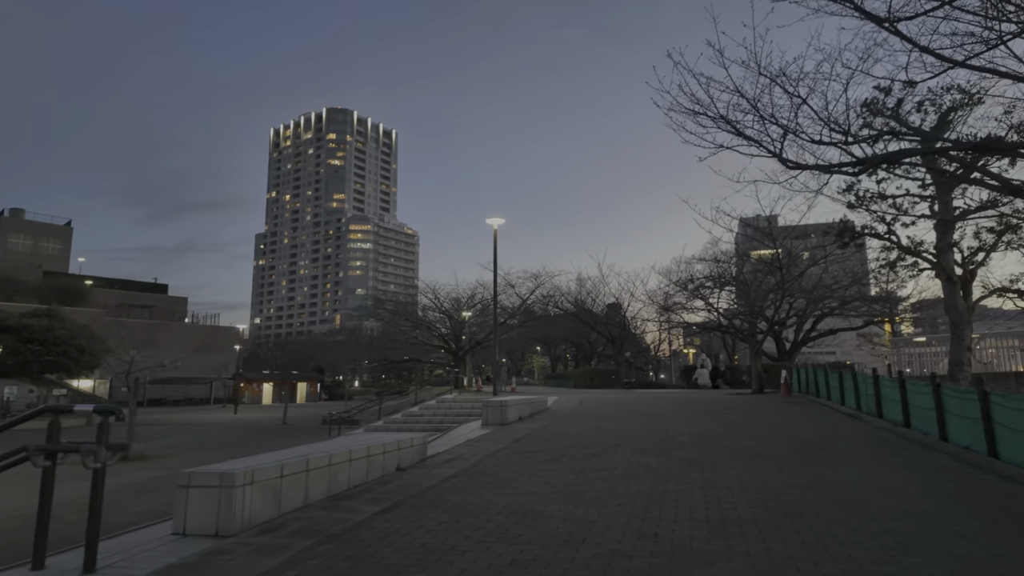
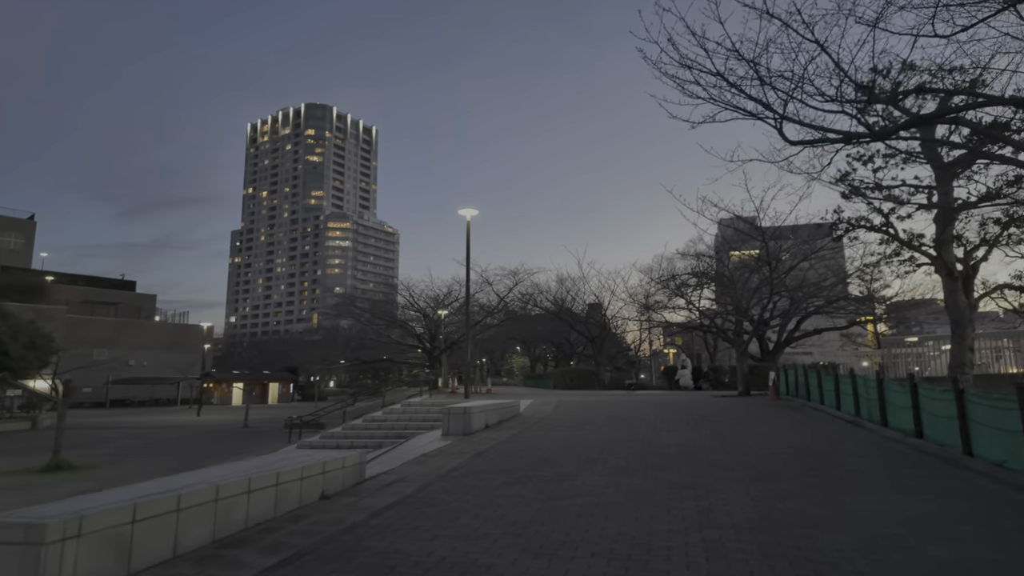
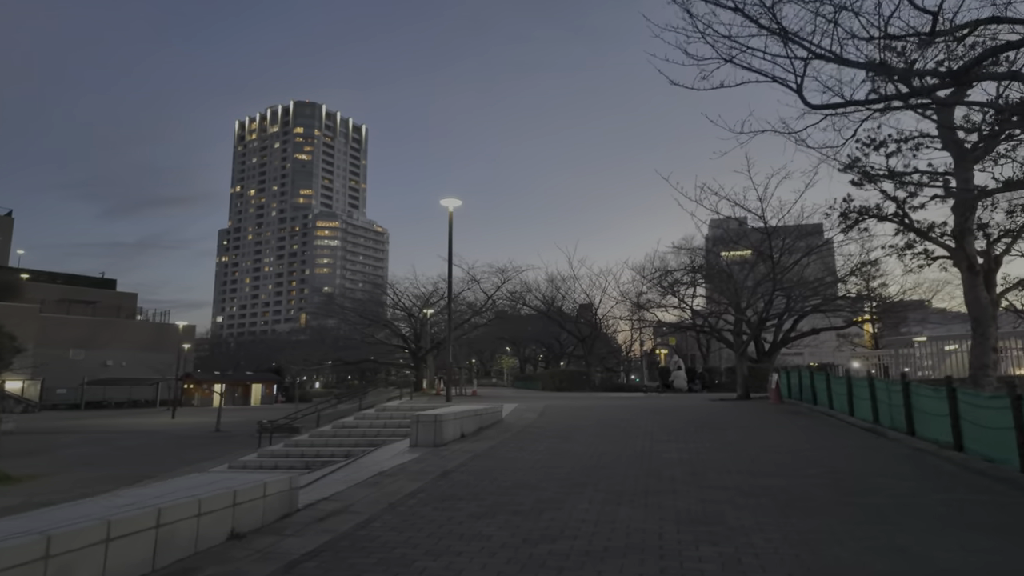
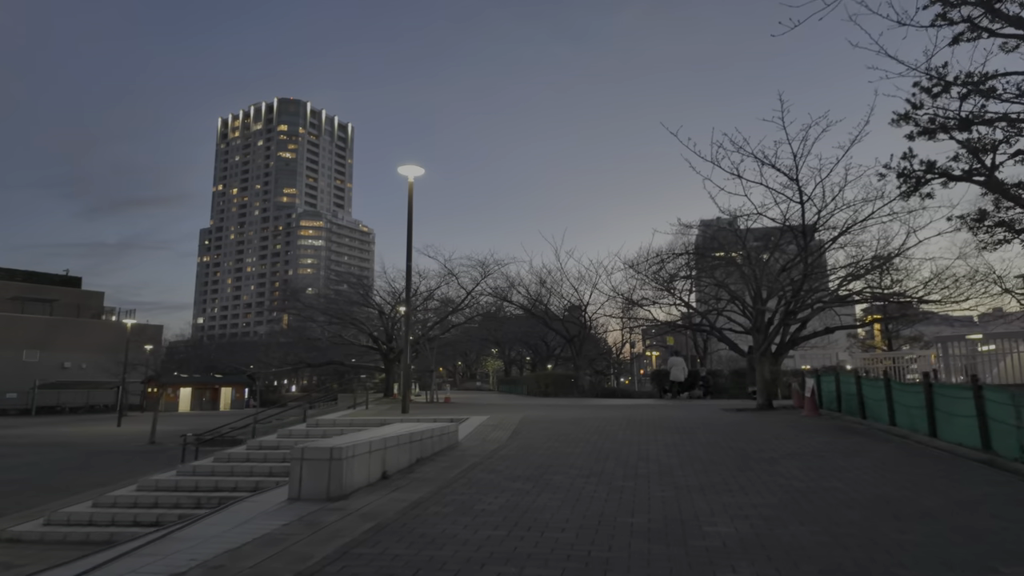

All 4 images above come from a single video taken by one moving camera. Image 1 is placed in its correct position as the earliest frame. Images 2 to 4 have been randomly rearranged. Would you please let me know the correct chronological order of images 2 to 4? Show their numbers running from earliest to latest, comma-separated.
2, 3, 4
